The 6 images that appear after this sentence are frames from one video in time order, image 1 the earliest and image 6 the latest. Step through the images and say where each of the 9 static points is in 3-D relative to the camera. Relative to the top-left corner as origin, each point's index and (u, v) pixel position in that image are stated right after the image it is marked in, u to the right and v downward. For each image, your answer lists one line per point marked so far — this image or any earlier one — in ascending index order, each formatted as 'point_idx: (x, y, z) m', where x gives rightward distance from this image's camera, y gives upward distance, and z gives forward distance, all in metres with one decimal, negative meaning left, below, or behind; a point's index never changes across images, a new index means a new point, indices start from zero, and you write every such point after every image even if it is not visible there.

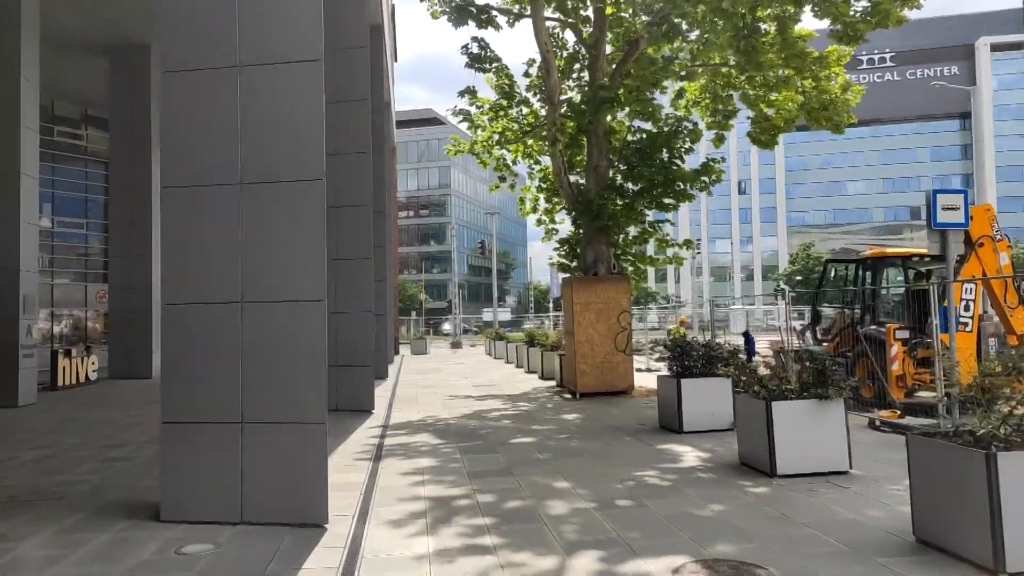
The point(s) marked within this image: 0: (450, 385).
0: (-1.6, -2.5, +18.8) m
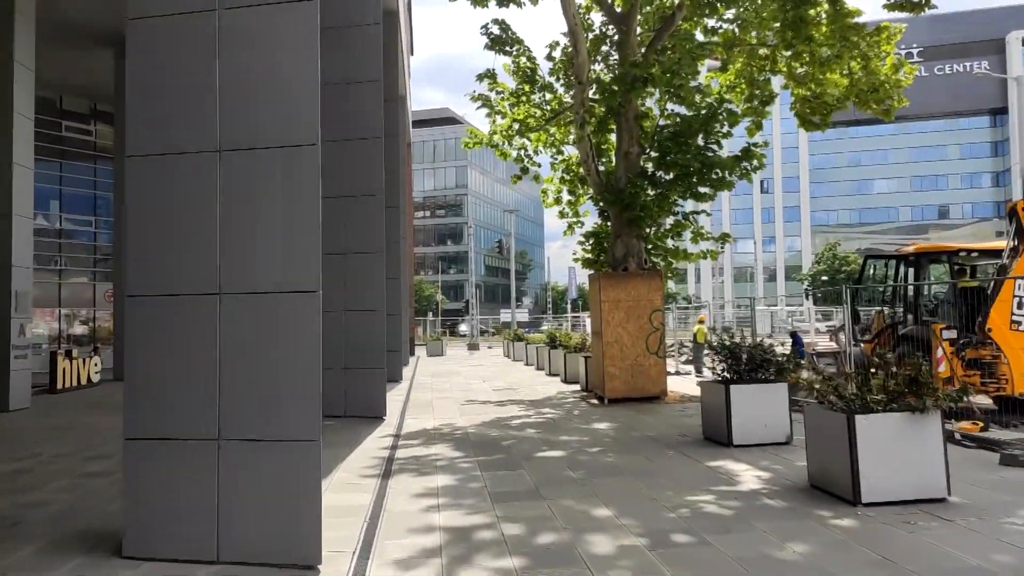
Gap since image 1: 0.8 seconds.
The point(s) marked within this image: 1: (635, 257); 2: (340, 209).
0: (-1.1, -2.4, +17.7) m
1: (+2.3, +0.6, +13.7) m
2: (-3.0, +1.4, +12.7) m
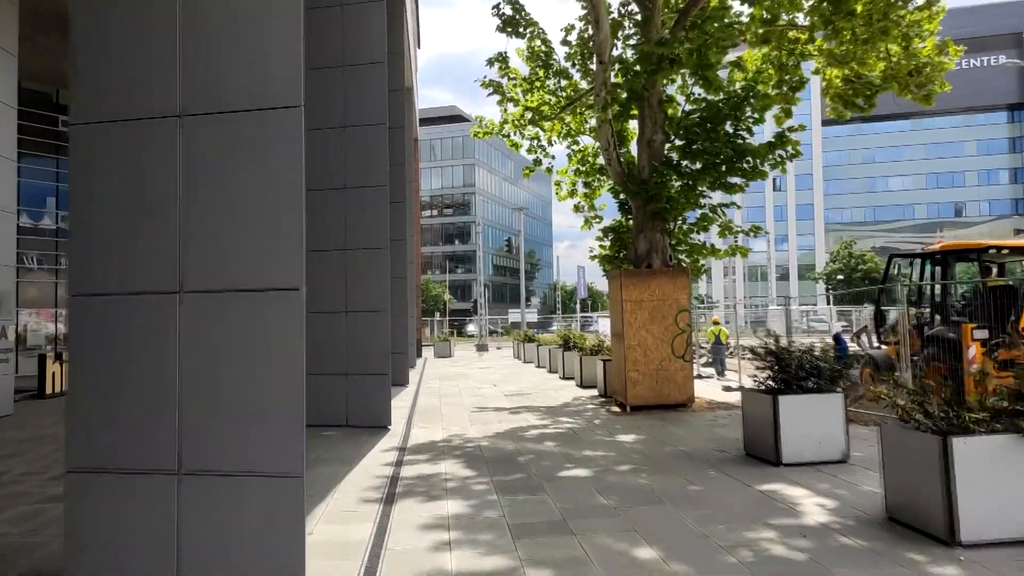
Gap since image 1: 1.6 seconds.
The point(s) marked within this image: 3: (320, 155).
0: (-0.8, -2.4, +16.7) m
1: (+2.6, +0.6, +12.7) m
2: (-2.7, +1.4, +11.8) m
3: (-3.1, +2.2, +11.9) m
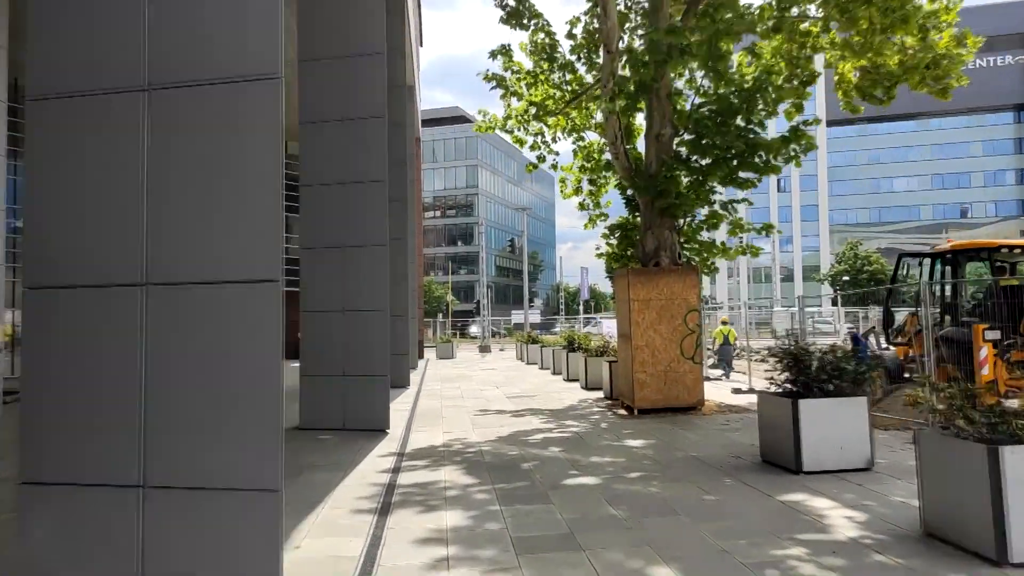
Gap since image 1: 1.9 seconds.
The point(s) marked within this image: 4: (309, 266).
0: (-0.7, -2.4, +16.3) m
1: (+2.6, +0.6, +12.3) m
2: (-2.7, +1.4, +11.4) m
3: (-3.1, +2.2, +11.5) m
4: (-3.2, +0.3, +11.4) m
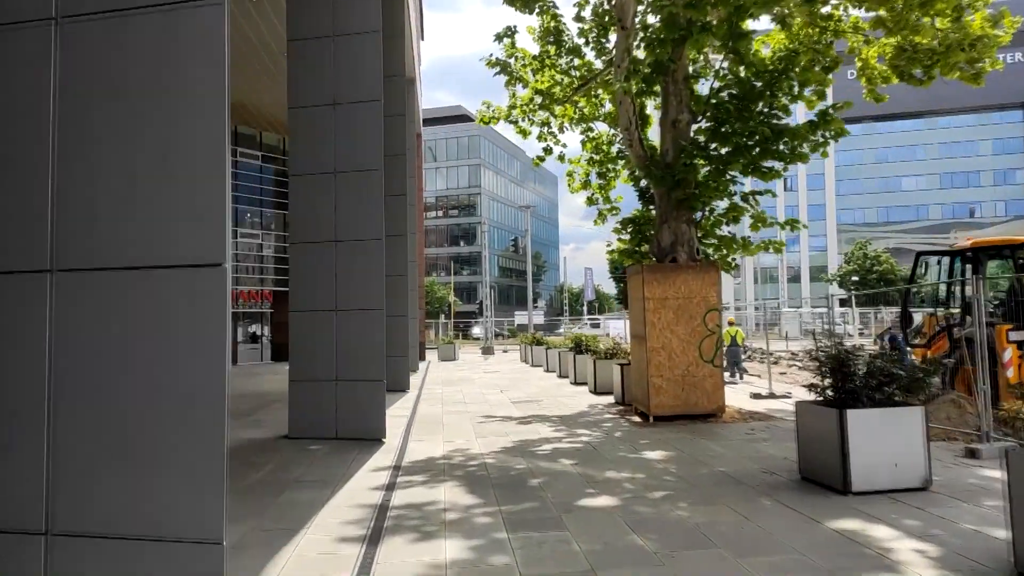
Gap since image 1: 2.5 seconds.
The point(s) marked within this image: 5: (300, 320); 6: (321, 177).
0: (-0.6, -2.4, +15.5) m
1: (+2.7, +0.7, +11.4) m
2: (-2.6, +1.5, +10.6) m
3: (-3.0, +2.2, +10.7) m
4: (-3.1, +0.4, +10.6) m
5: (-3.0, -0.5, +10.5) m
6: (-2.7, +1.6, +10.6) m
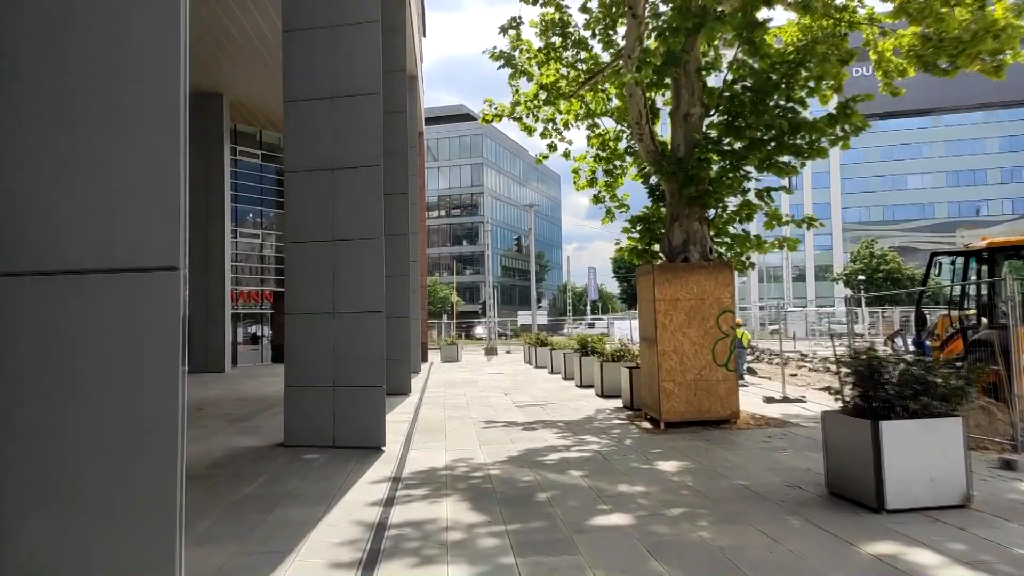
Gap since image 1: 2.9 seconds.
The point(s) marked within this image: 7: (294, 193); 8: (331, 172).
0: (-0.5, -2.4, +15.0) m
1: (+2.8, +0.6, +11.0) m
2: (-2.5, +1.4, +10.1) m
3: (-2.9, +2.2, +10.2) m
4: (-3.0, +0.4, +10.1) m
5: (-3.0, -0.5, +10.1) m
6: (-2.7, +1.6, +10.1) m
7: (-3.0, +1.3, +10.2) m
8: (-2.5, +1.6, +10.1) m
